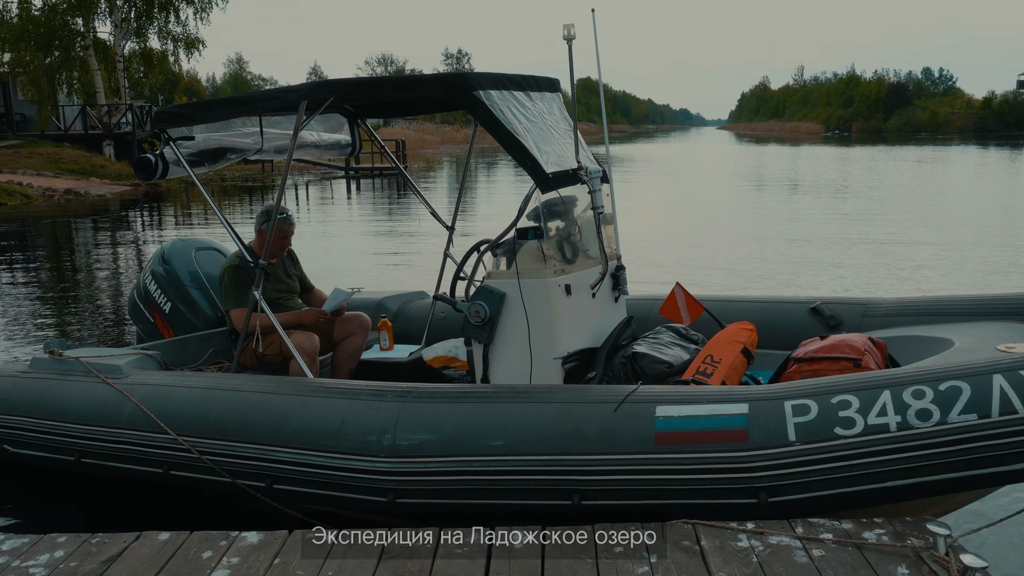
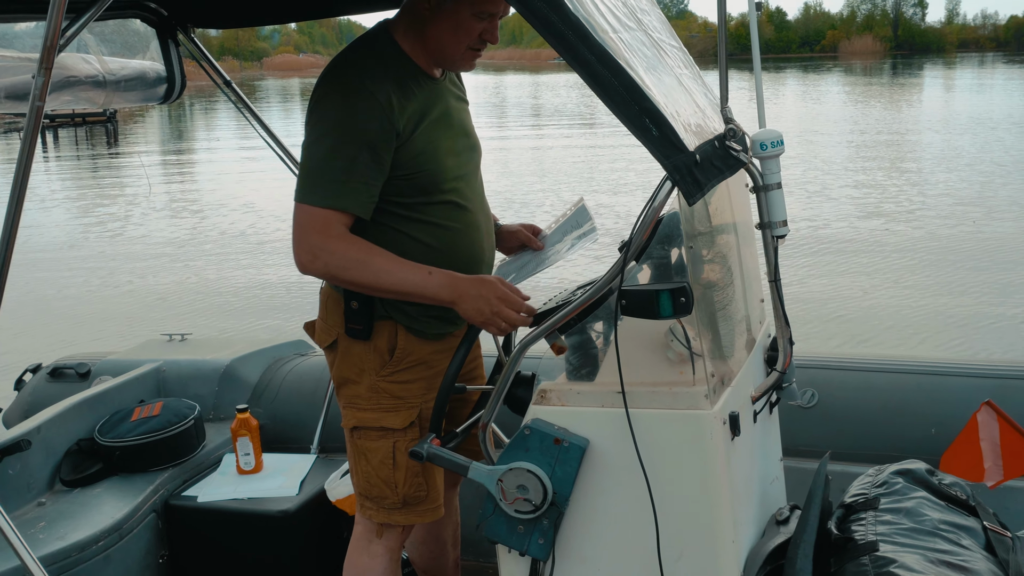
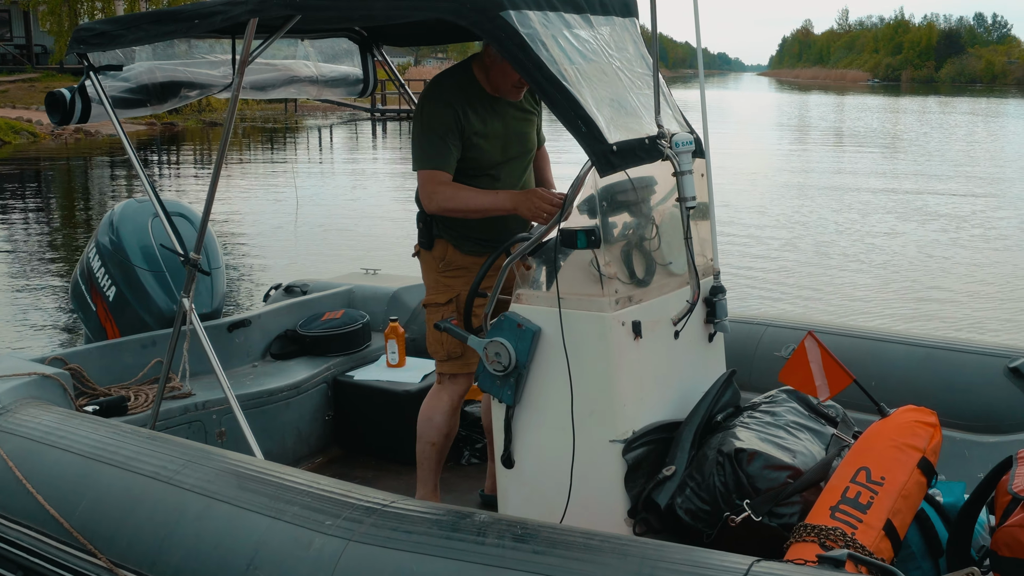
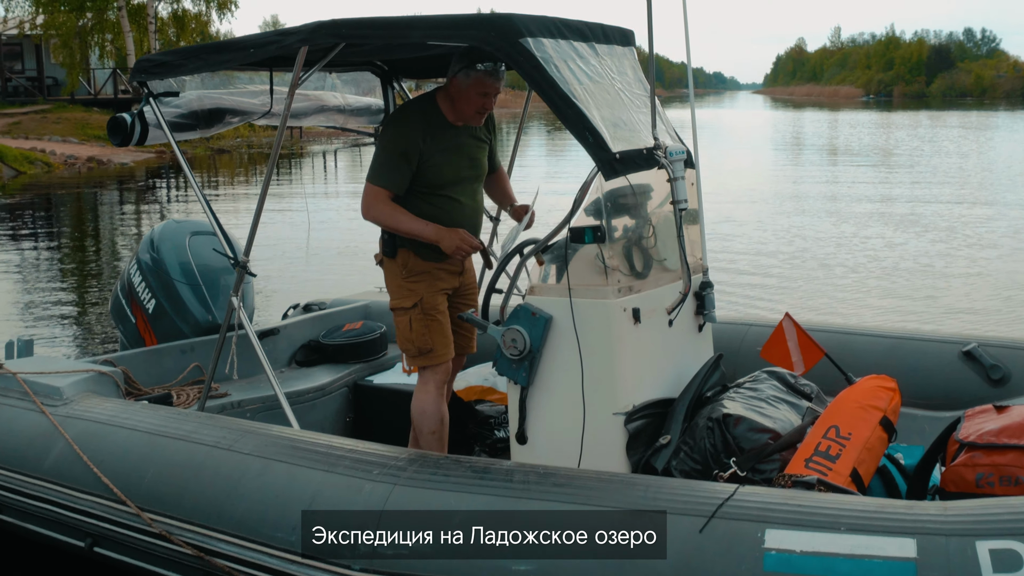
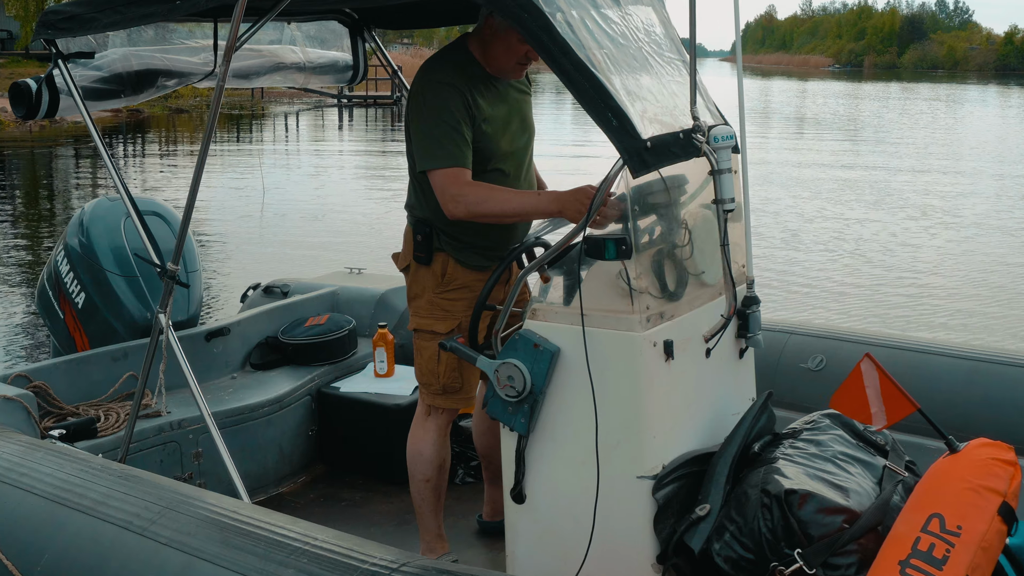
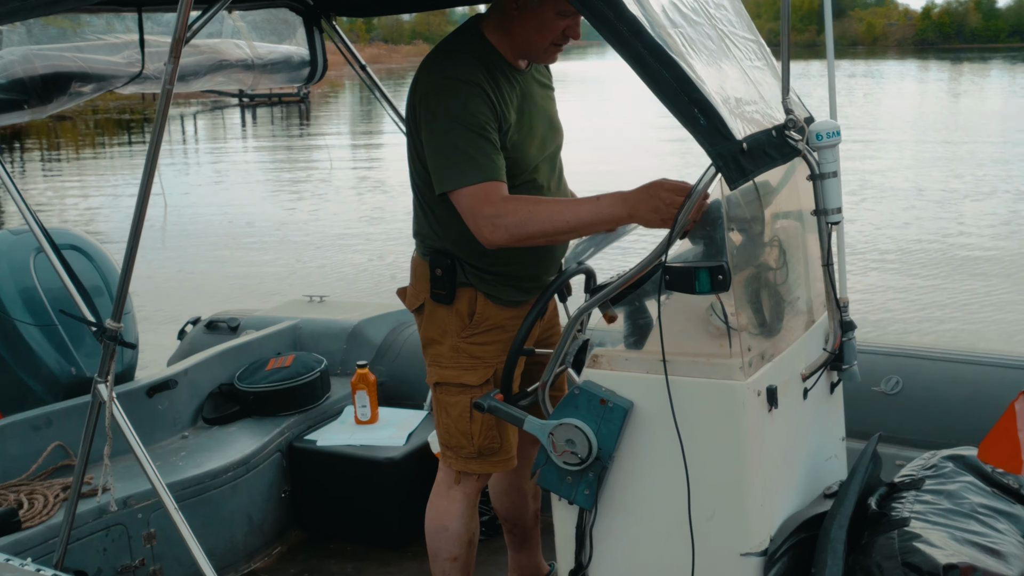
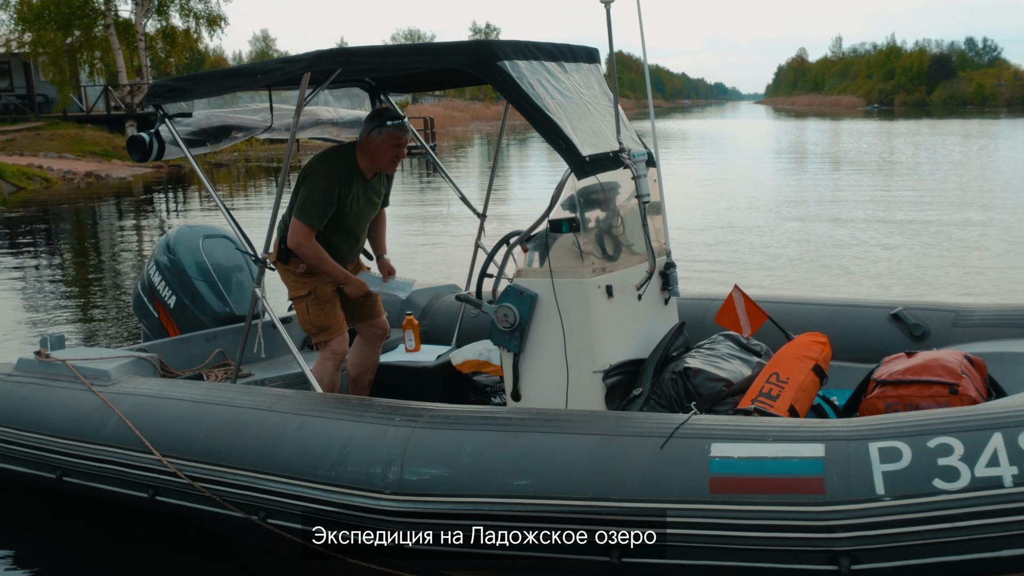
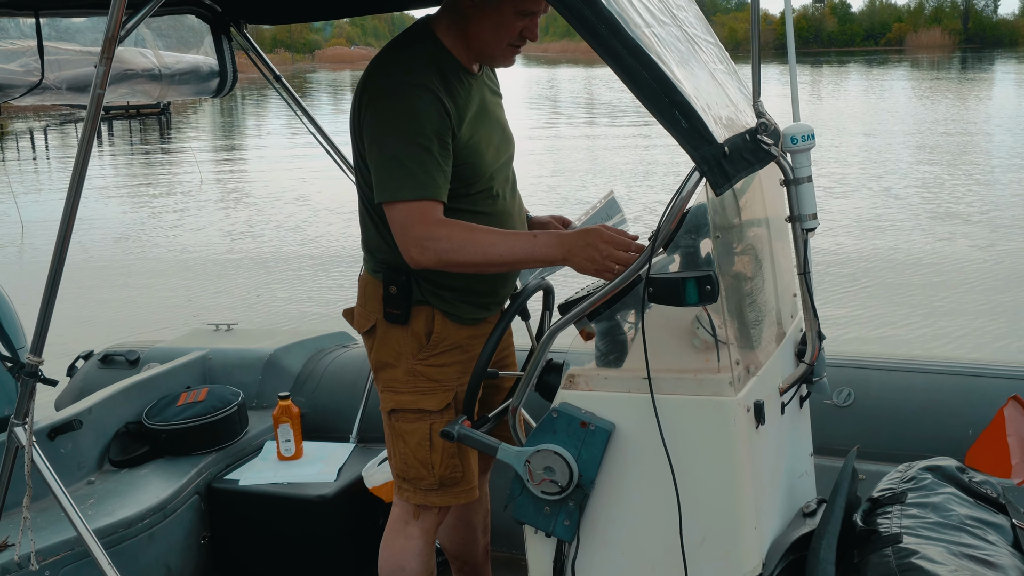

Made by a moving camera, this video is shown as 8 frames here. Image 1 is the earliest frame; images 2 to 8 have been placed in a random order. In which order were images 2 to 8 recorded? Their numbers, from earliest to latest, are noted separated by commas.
7, 4, 3, 5, 6, 8, 2
